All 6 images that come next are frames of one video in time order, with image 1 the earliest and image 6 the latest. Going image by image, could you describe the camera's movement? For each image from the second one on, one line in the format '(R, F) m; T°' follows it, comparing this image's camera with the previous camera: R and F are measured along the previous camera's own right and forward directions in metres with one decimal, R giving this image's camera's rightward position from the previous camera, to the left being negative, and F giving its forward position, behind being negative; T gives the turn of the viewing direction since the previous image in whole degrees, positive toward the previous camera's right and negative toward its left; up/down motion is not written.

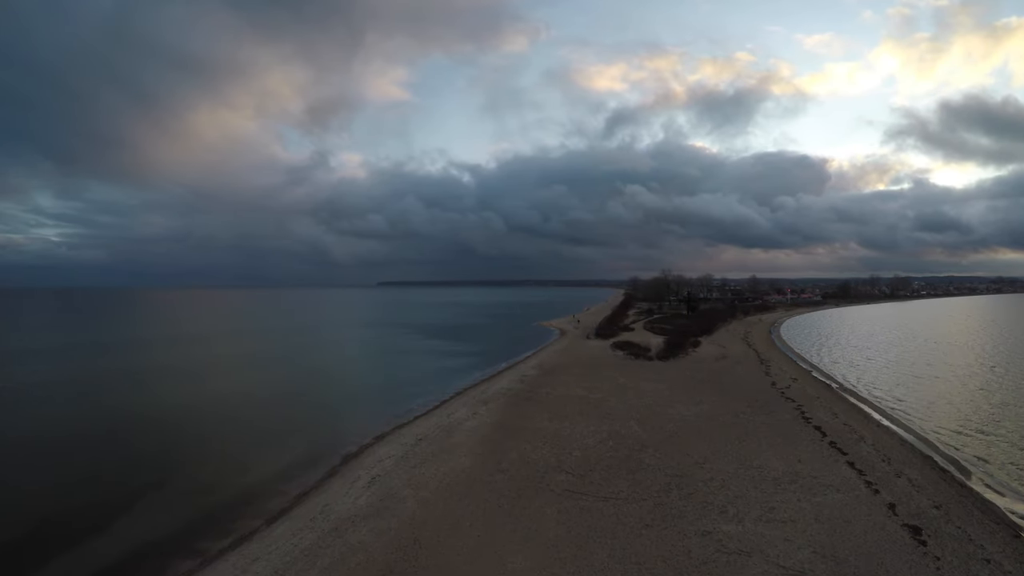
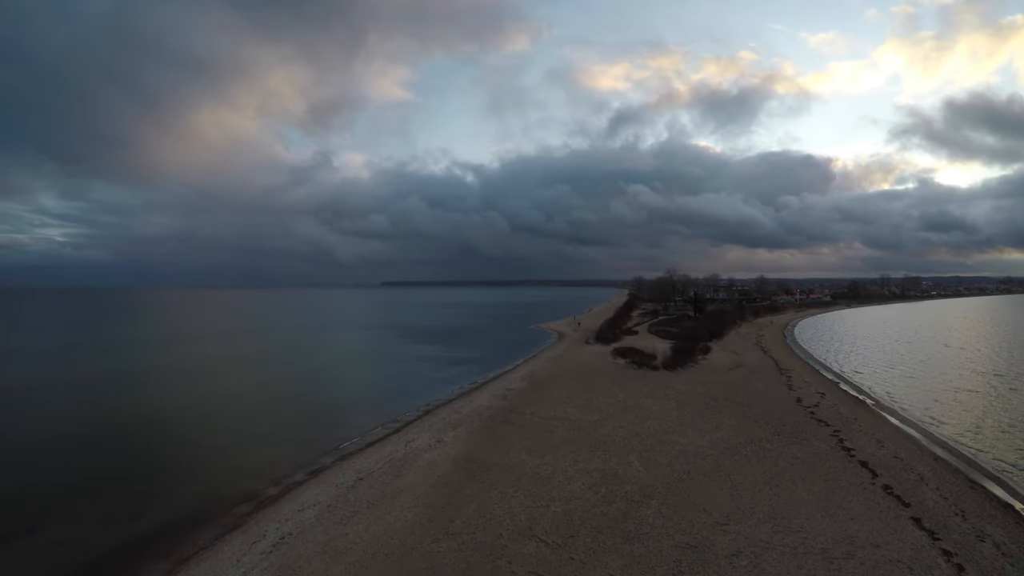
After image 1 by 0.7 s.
(+0.4, +1.4) m; 0°
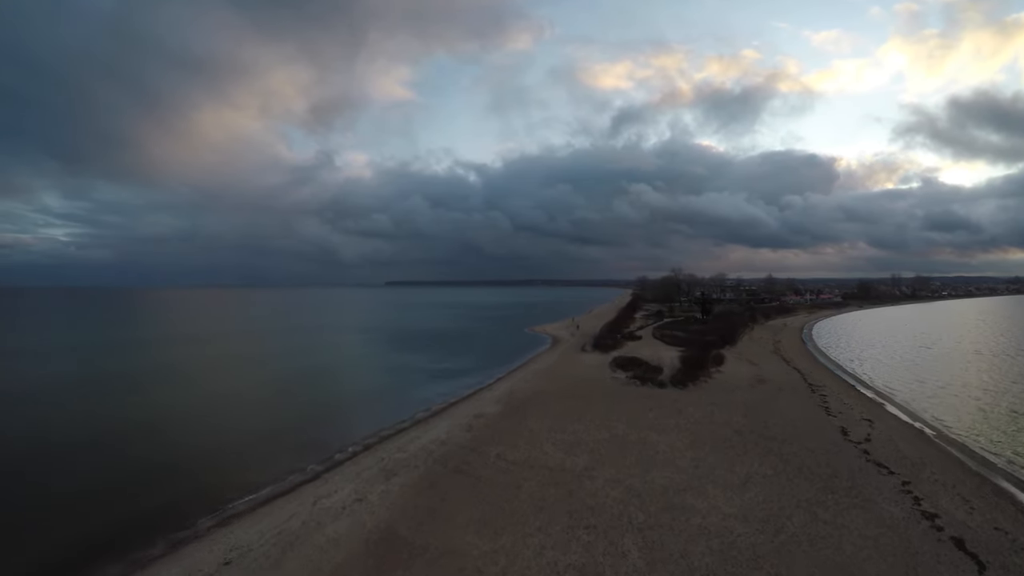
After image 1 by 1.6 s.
(+0.4, +1.7) m; 0°
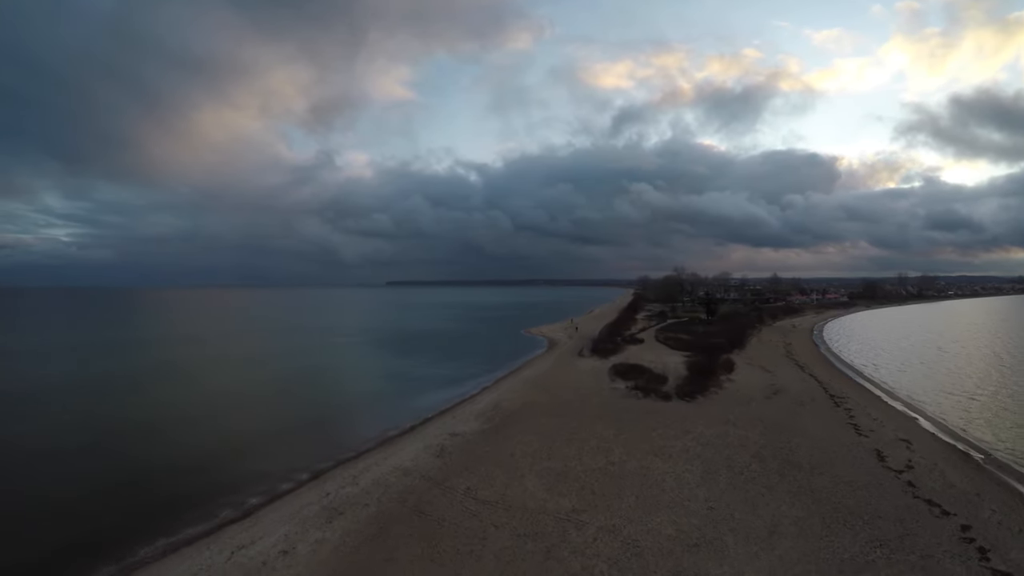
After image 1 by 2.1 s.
(+0.2, +1.0) m; 0°
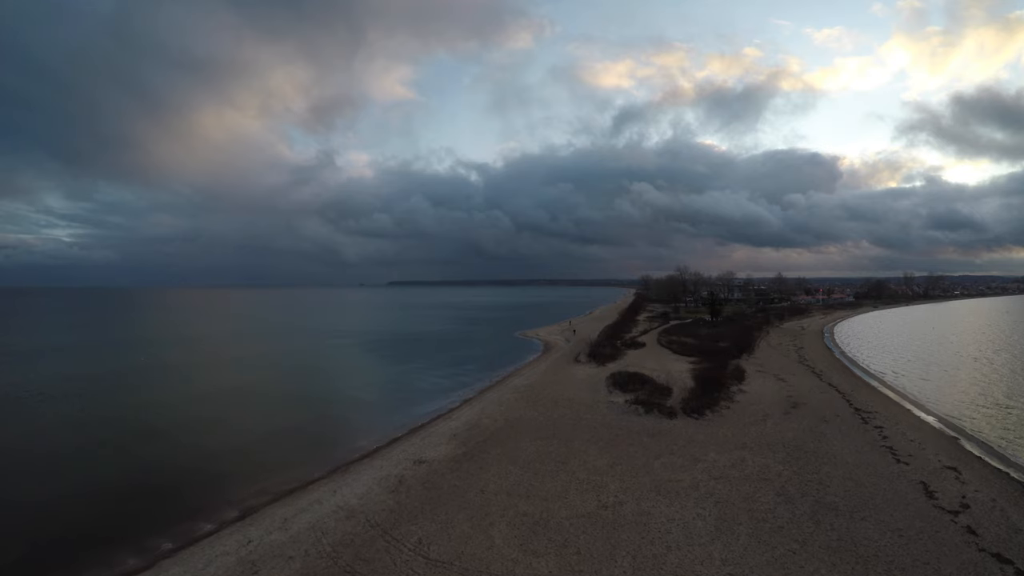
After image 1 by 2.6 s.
(+0.3, +1.0) m; 0°
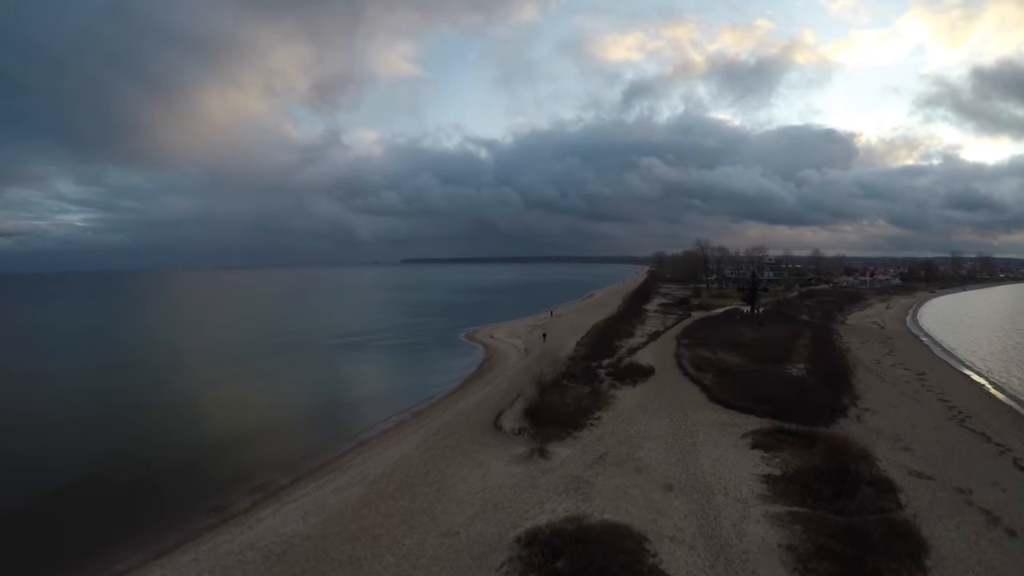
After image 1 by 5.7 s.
(+1.7, +6.2) m; -1°
